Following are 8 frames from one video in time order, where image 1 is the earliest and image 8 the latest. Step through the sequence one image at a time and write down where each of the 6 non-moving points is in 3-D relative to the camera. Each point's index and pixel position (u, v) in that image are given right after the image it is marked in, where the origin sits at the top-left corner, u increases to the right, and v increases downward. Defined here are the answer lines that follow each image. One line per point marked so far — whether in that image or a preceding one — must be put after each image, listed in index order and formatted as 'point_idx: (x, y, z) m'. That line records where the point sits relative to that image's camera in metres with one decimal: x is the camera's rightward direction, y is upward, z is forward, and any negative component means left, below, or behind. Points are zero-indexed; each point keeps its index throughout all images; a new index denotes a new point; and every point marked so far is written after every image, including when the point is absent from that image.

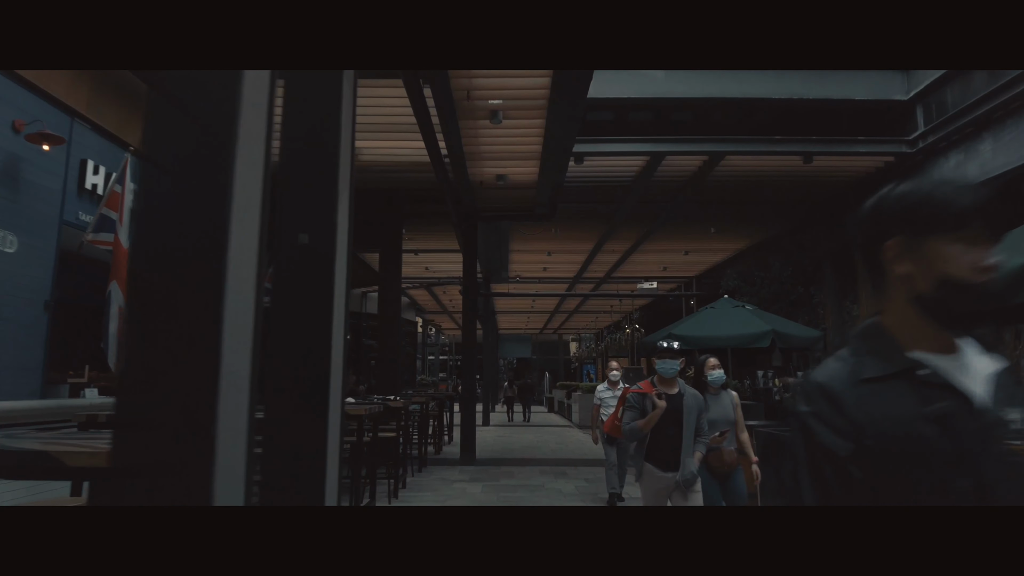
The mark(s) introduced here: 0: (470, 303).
0: (-0.7, -0.3, +10.4) m
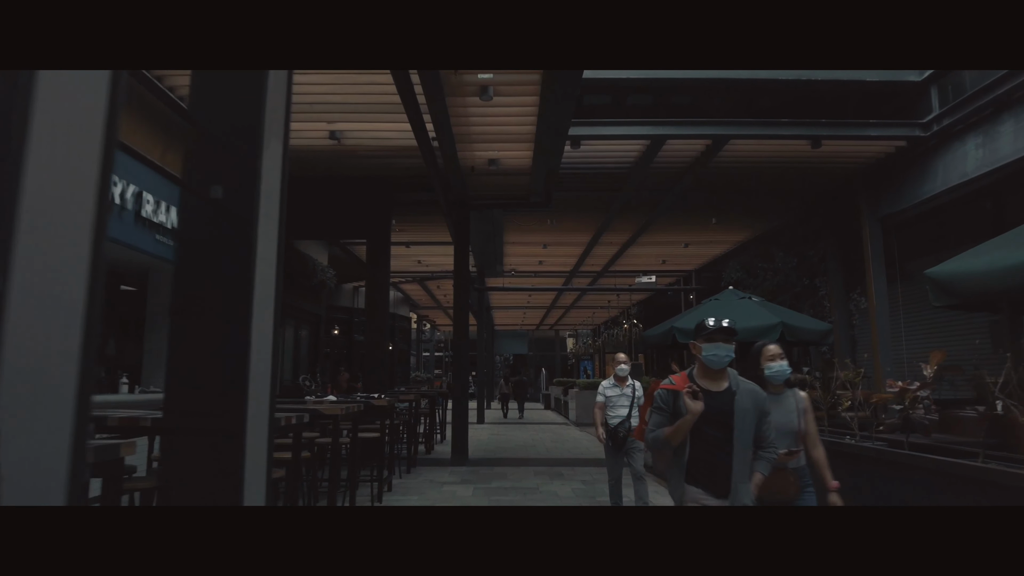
0: (-0.8, -0.1, +10.0) m
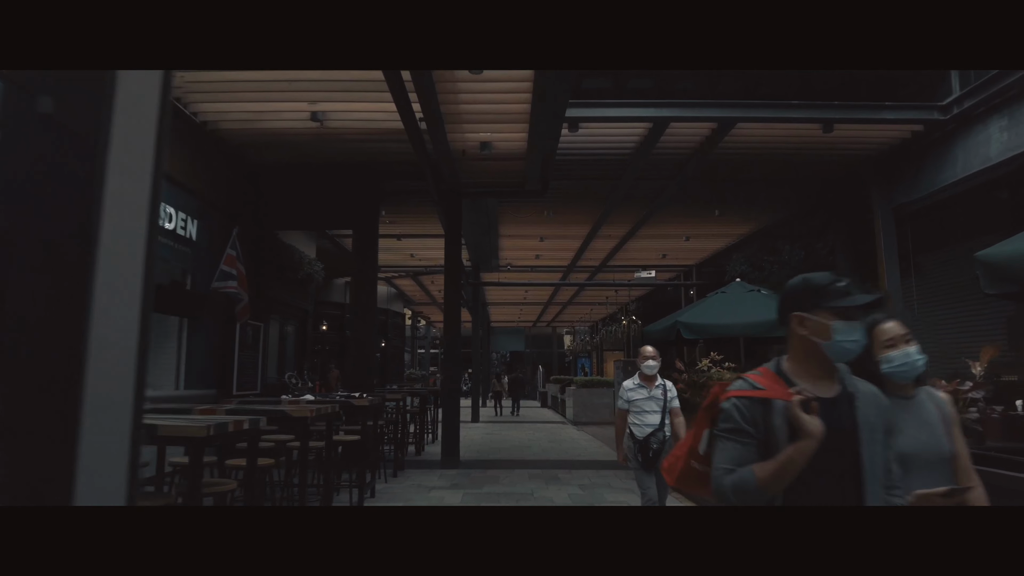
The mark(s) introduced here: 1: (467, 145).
0: (-0.9, 0.0, +9.5) m
1: (-0.6, +1.8, +7.8) m
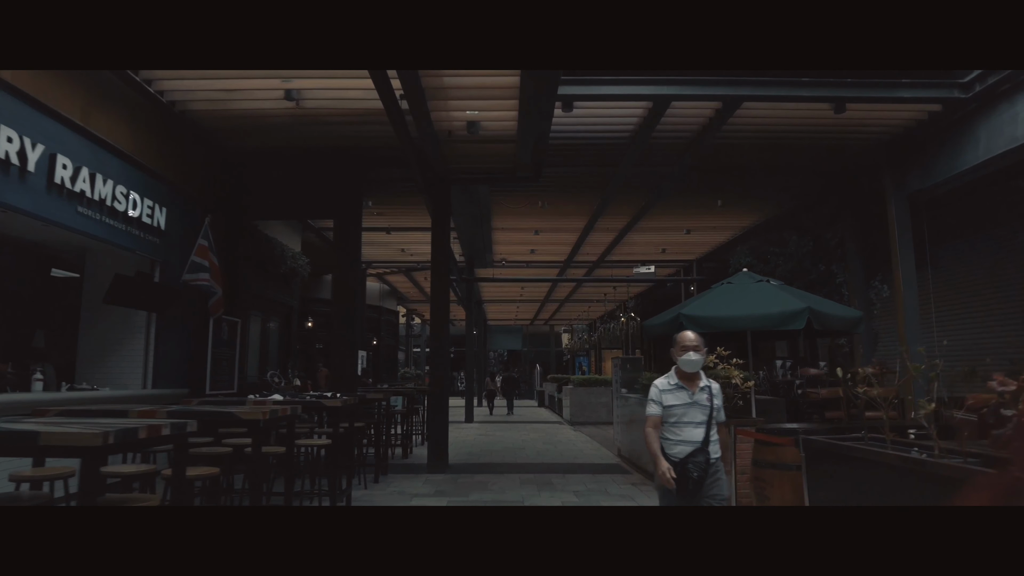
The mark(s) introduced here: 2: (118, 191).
0: (-1.0, +0.1, +9.0) m
1: (-0.7, +1.9, +7.3) m
2: (-4.1, +1.0, +6.7) m
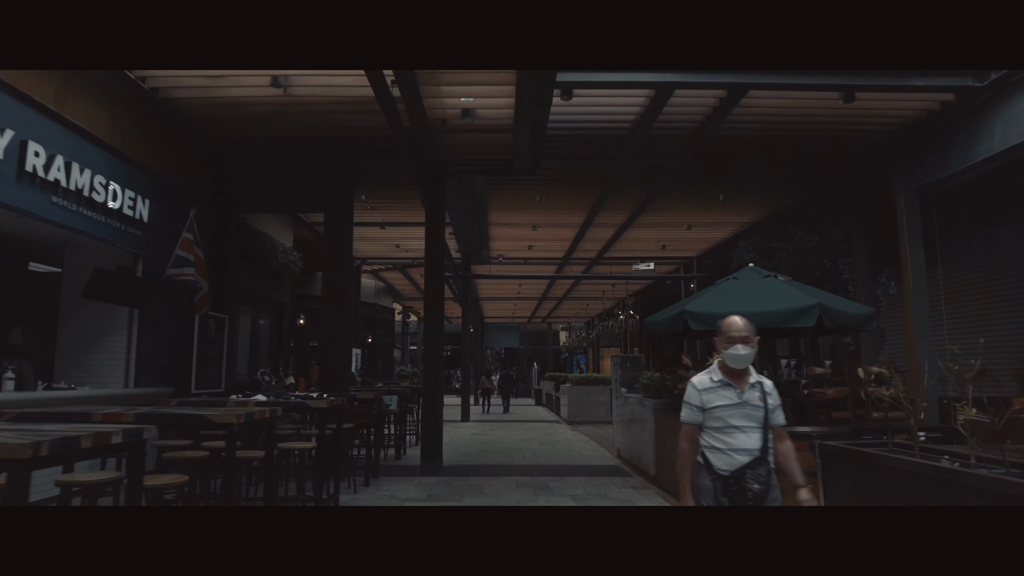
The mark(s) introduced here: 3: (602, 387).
0: (-1.0, +0.1, +8.7) m
1: (-0.7, +1.9, +7.0) m
2: (-4.2, +1.1, +6.4) m
3: (+2.2, -2.5, +15.9) m
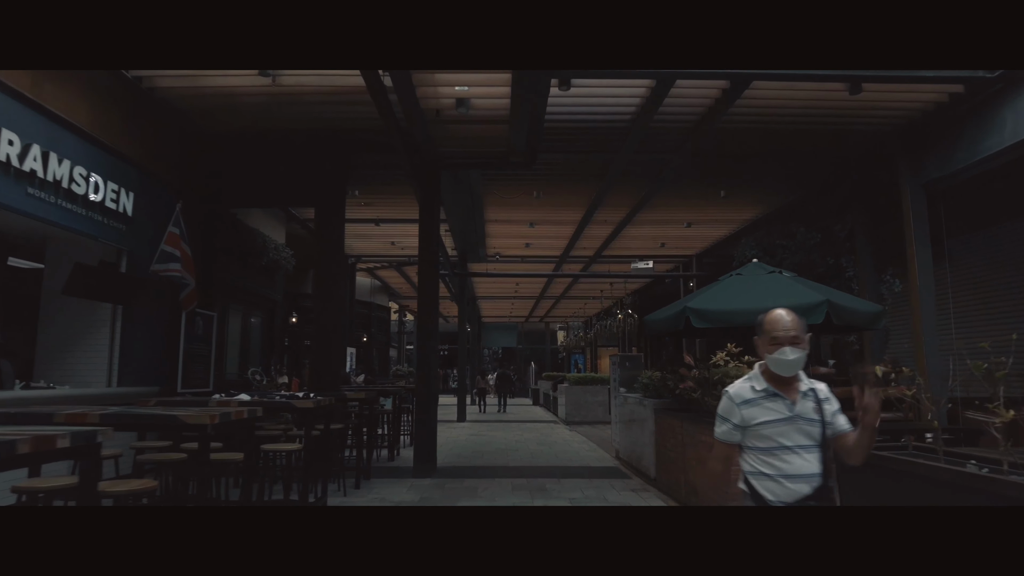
0: (-1.1, +0.2, +8.5) m
1: (-0.7, +2.0, +6.8) m
2: (-4.2, +1.1, +6.2) m
3: (+2.2, -2.4, +15.7) m
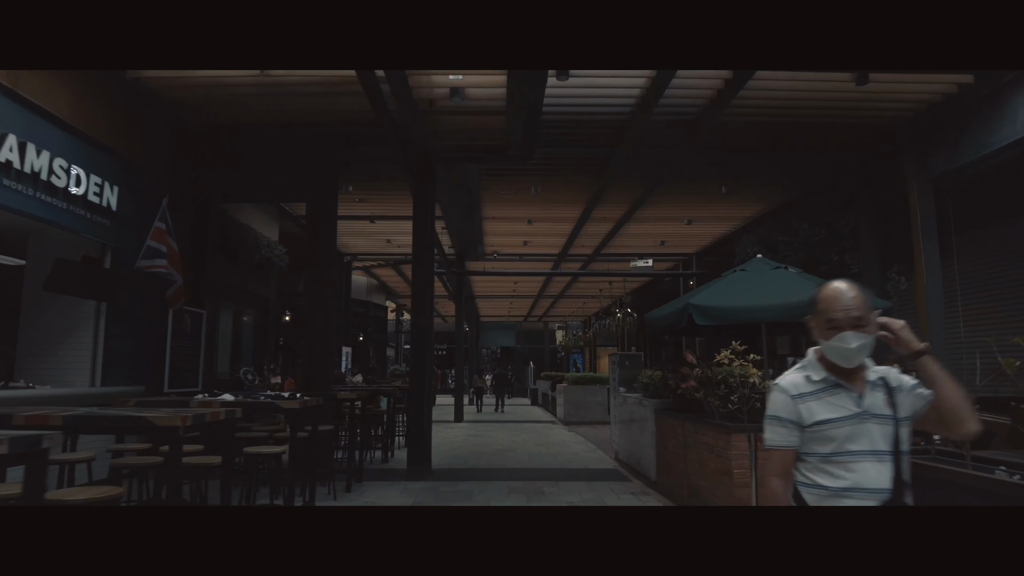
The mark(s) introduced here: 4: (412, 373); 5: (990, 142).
0: (-1.1, +0.2, +8.3) m
1: (-0.8, +2.0, +6.6) m
2: (-4.3, +1.2, +6.0) m
3: (+2.1, -2.4, +15.5) m
4: (-1.2, -1.0, +8.0) m
5: (+5.1, +1.6, +6.8) m
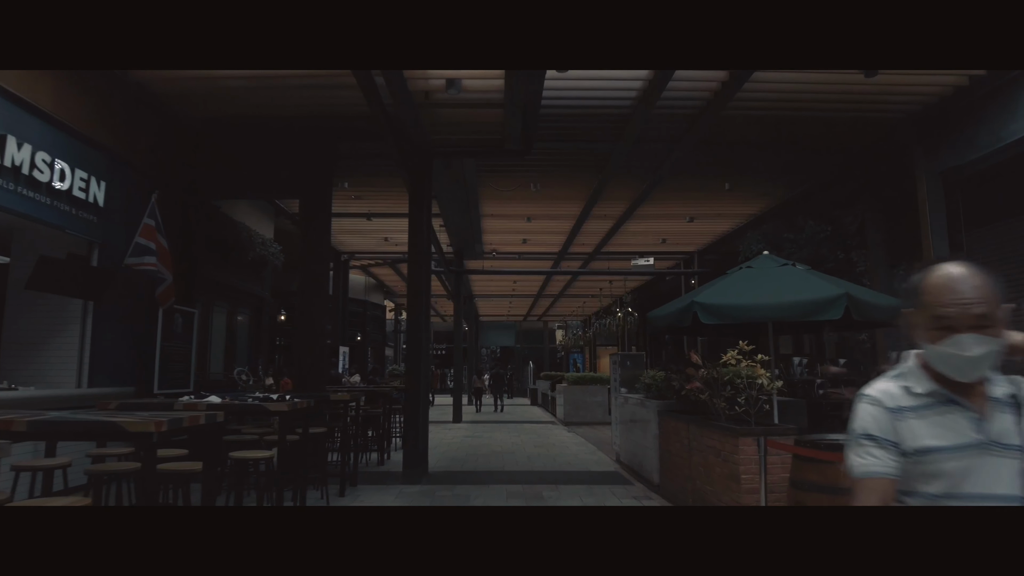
0: (-1.2, +0.2, +8.1) m
1: (-0.8, +2.0, +6.4) m
2: (-4.3, +1.2, +5.8) m
3: (+2.1, -2.4, +15.3) m
4: (-1.2, -1.0, +7.8) m
5: (+5.1, +1.6, +6.6) m
